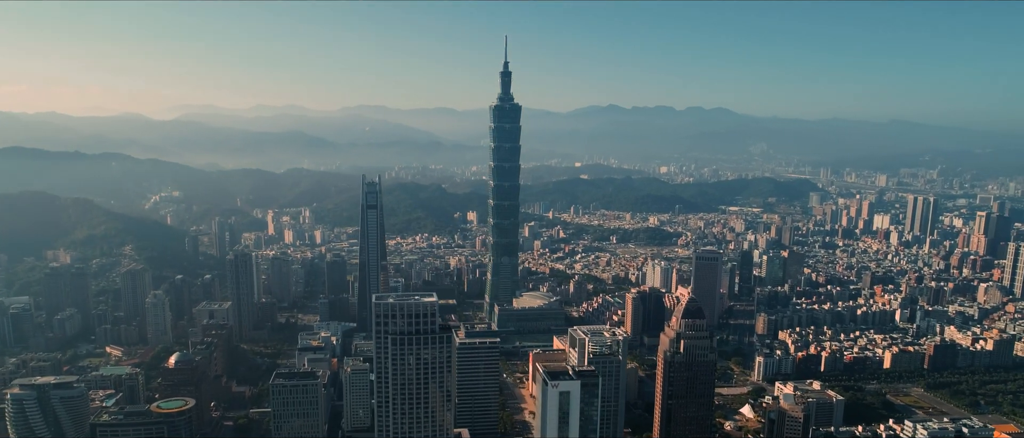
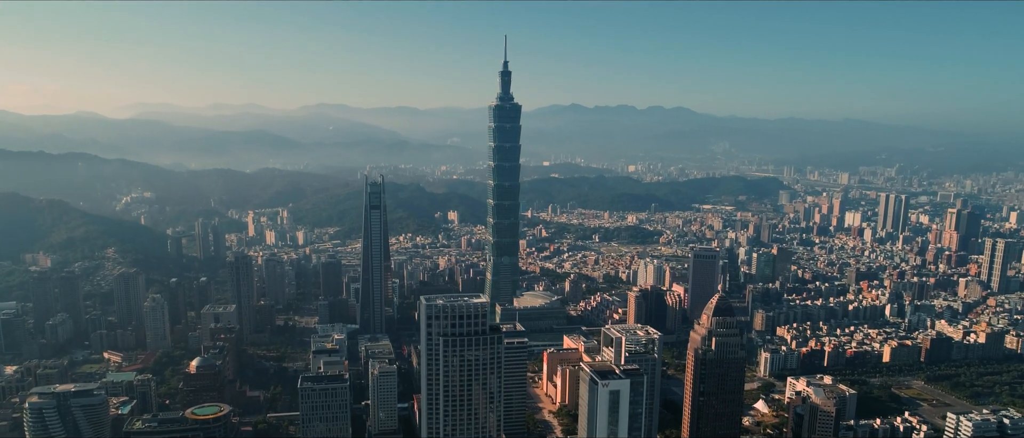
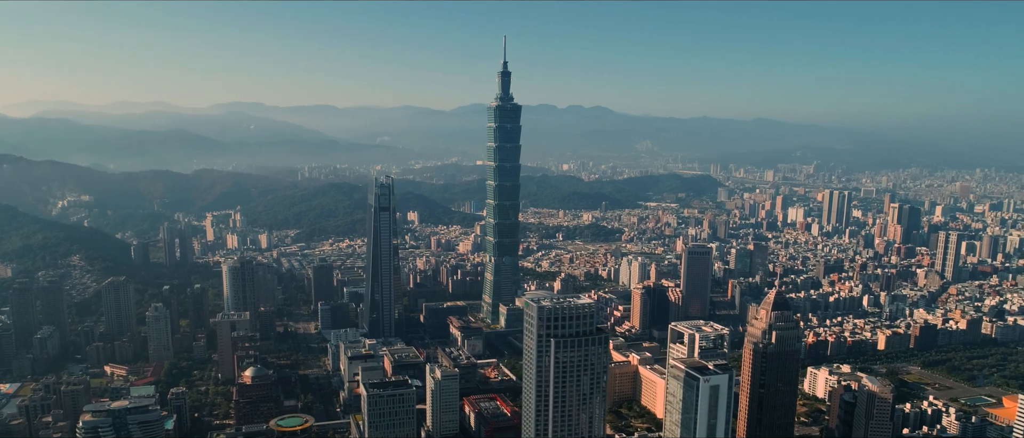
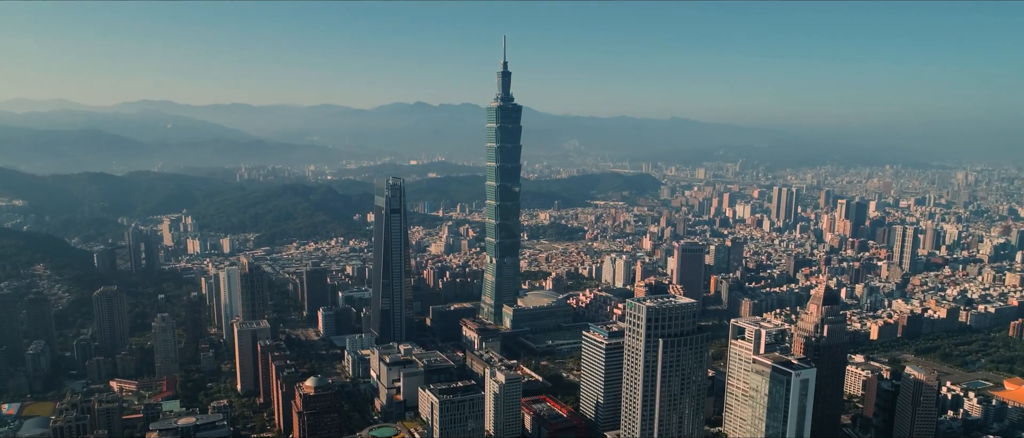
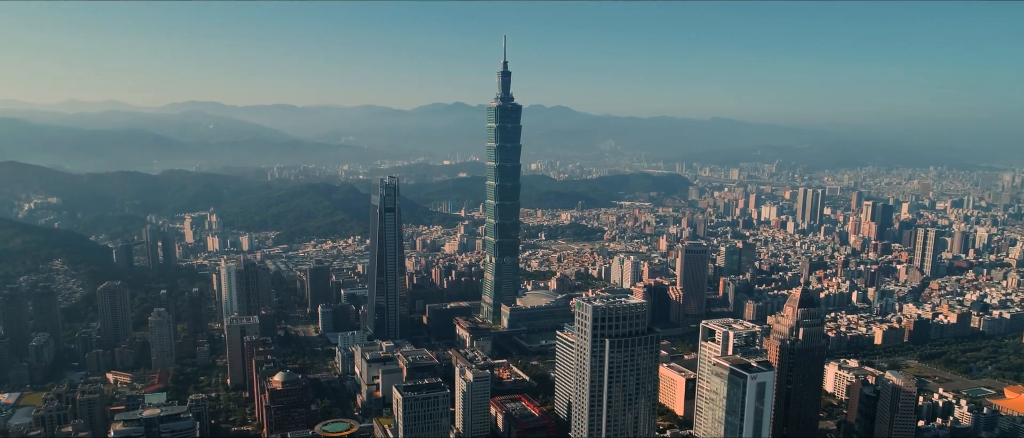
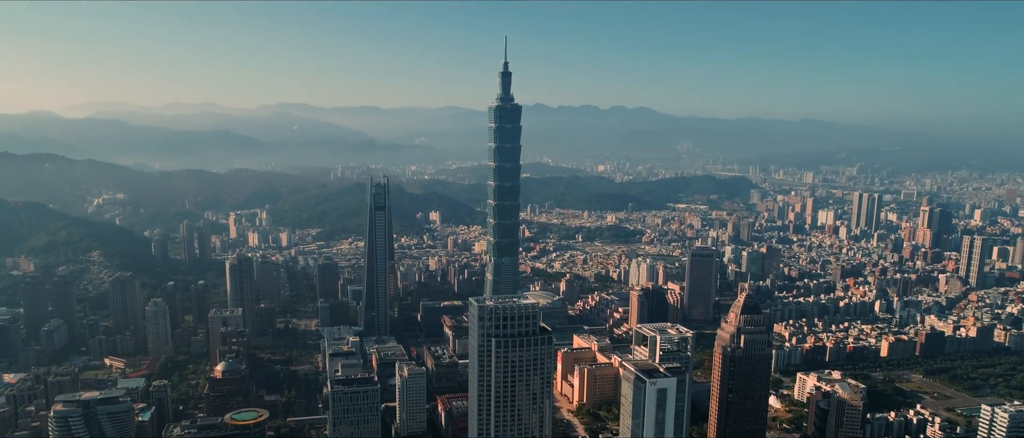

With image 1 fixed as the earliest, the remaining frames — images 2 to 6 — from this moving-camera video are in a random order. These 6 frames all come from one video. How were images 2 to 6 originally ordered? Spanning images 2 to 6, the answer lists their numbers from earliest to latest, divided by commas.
2, 6, 3, 5, 4
